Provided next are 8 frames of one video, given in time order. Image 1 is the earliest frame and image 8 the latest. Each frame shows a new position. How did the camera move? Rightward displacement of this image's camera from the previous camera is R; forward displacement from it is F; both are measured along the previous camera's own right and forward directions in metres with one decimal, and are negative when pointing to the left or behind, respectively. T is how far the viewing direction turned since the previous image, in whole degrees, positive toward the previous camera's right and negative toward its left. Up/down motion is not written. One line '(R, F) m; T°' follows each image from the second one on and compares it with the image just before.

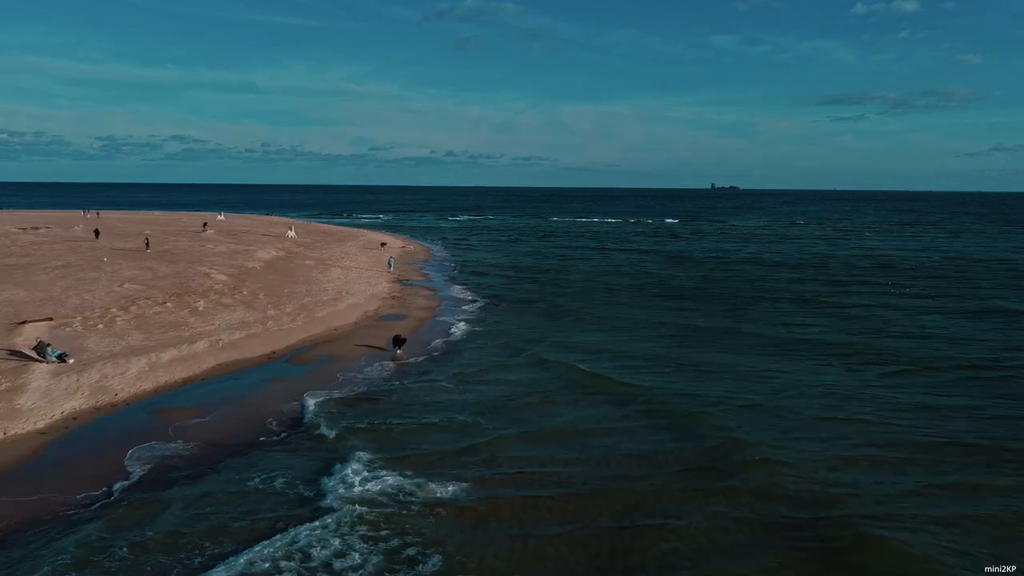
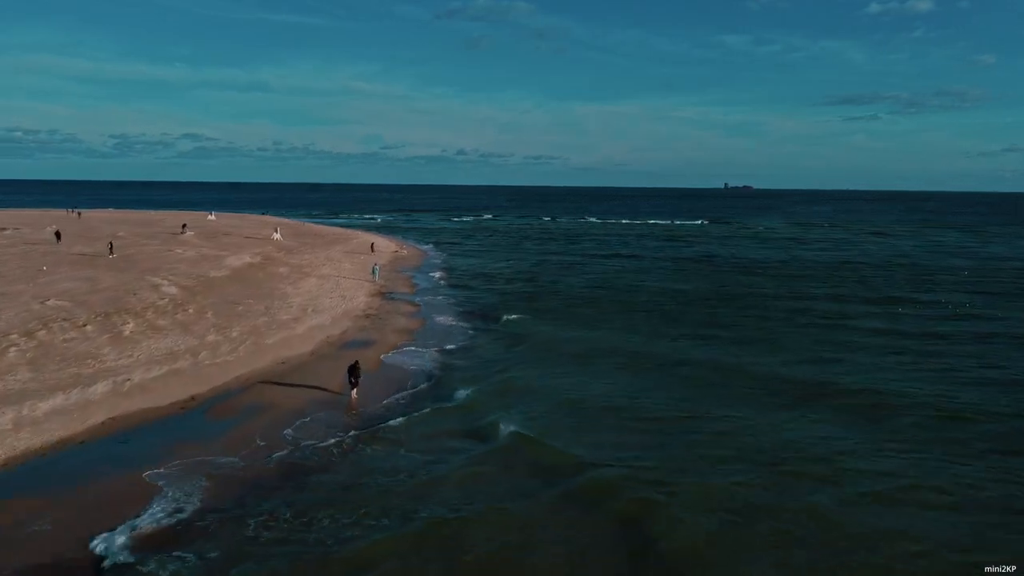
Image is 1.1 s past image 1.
(+0.5, +4.9) m; -1°
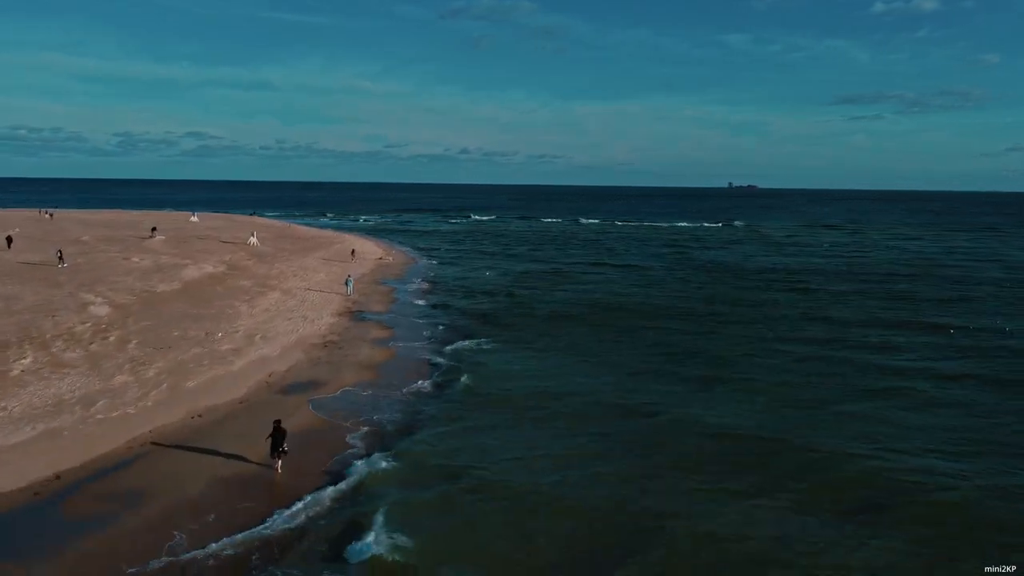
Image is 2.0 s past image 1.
(+0.4, +4.4) m; 0°
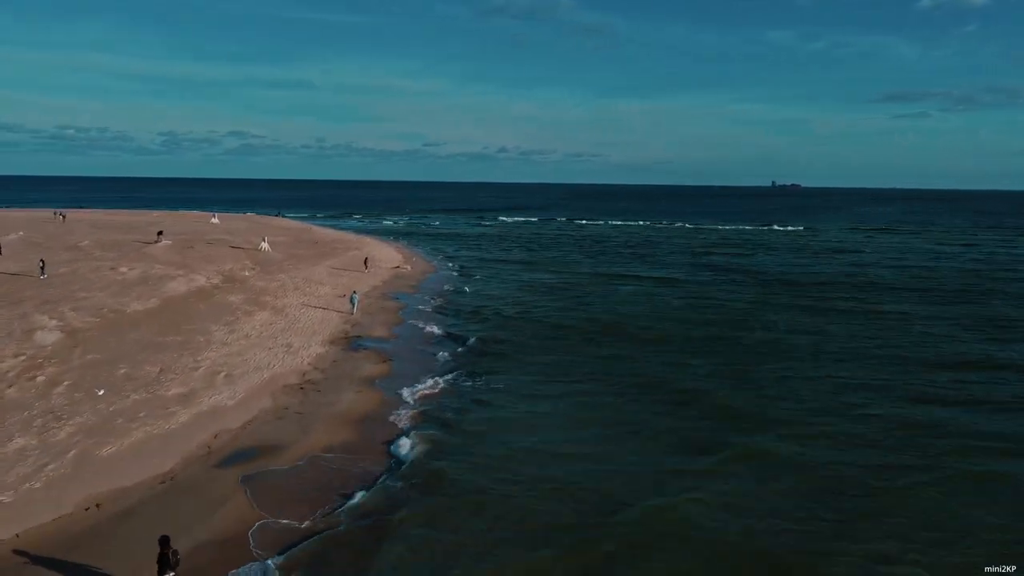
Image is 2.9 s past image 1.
(+0.4, +4.4) m; -2°
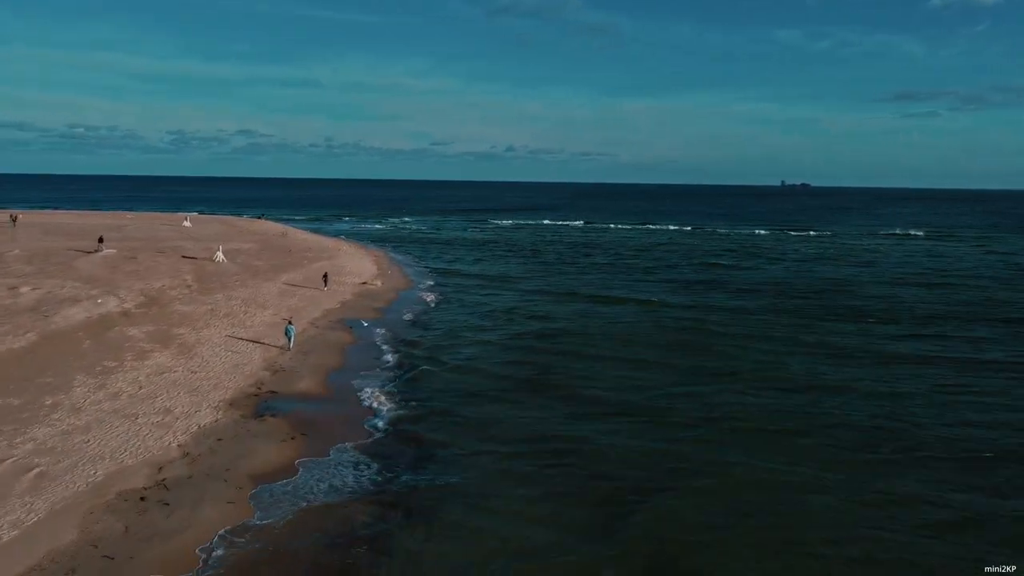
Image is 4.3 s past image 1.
(+0.8, +6.4) m; 0°
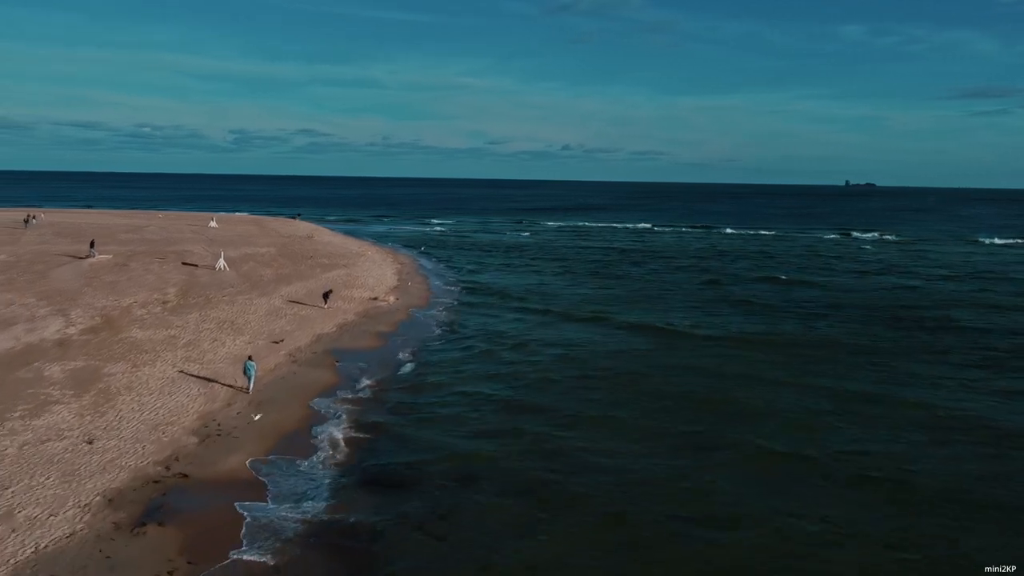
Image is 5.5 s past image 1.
(+0.7, +5.8) m; -4°
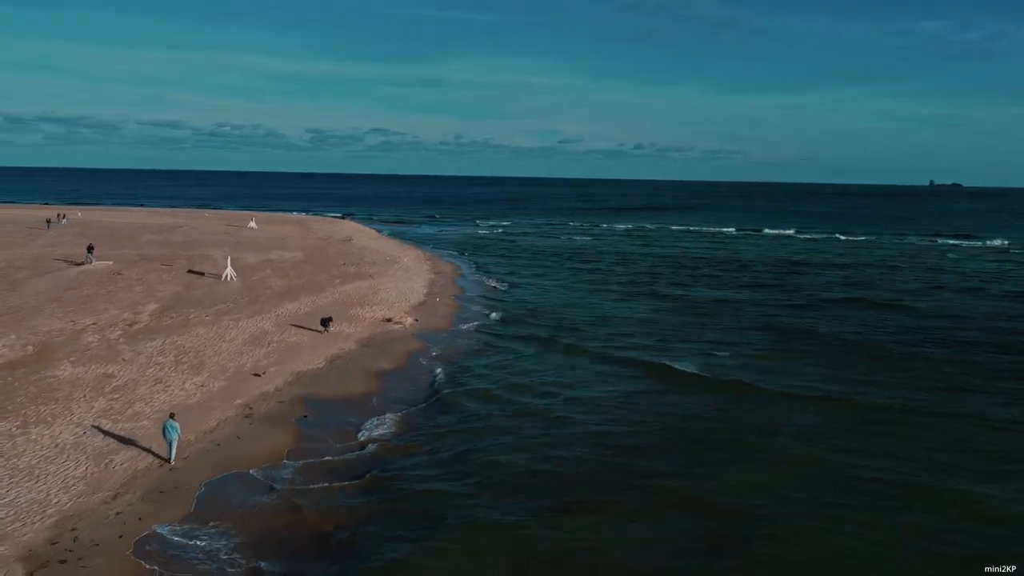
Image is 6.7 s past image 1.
(+0.8, +5.8) m; -4°
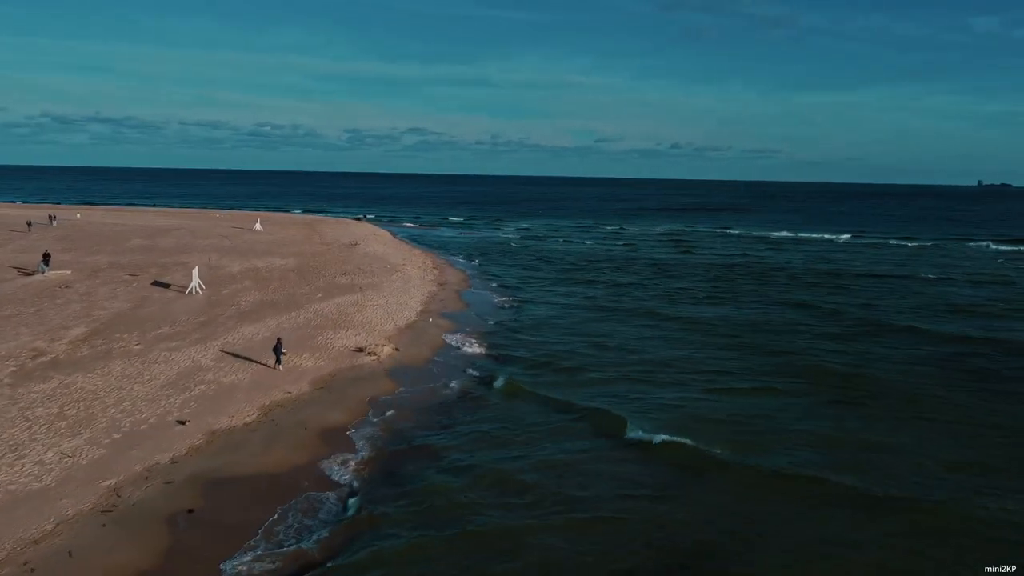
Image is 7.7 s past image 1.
(+0.8, +5.1) m; -2°
